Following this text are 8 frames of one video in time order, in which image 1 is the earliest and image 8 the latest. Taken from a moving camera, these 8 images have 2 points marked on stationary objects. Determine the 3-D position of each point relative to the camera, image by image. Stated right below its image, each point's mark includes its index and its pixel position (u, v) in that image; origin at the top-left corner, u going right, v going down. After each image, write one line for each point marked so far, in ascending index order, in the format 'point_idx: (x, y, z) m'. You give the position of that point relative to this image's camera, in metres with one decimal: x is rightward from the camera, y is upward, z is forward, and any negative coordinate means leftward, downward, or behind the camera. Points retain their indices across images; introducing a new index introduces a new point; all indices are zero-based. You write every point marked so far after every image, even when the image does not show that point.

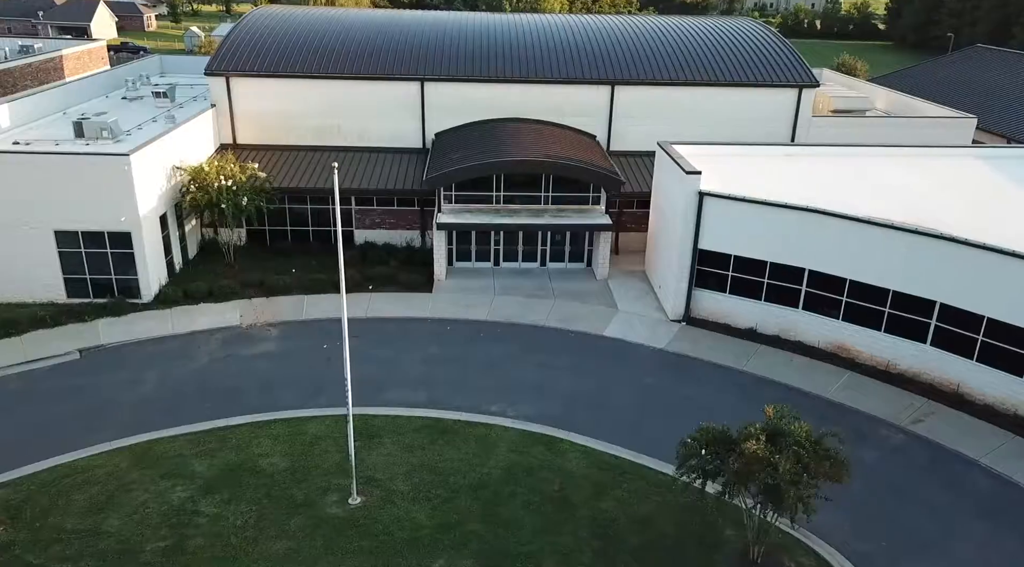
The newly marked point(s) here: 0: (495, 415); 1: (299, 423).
0: (-0.4, -3.2, +19.5) m
1: (-5.0, -3.3, +18.6) m
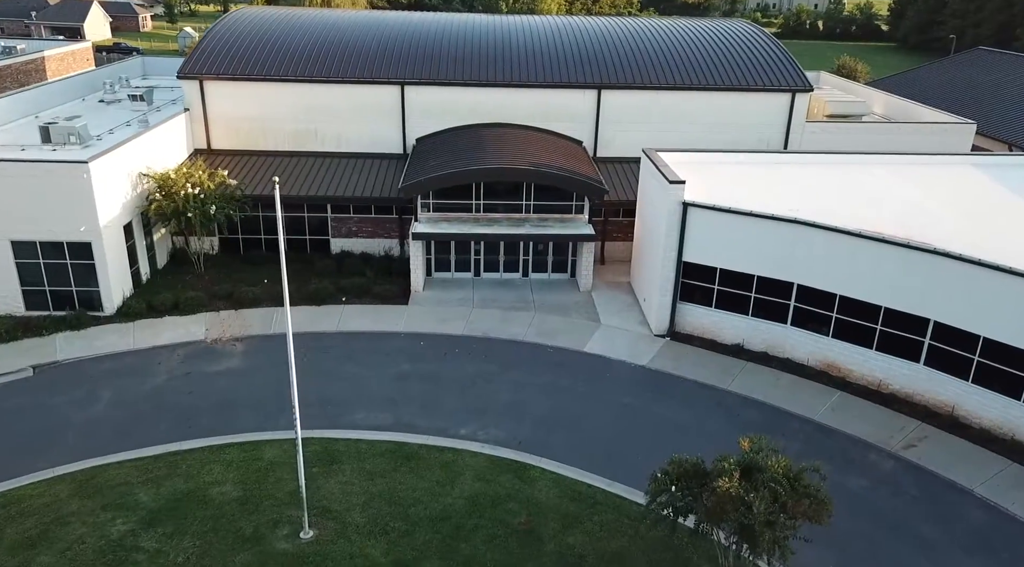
0: (-1.1, -3.6, +18.5) m
1: (-5.7, -3.7, +17.6) m
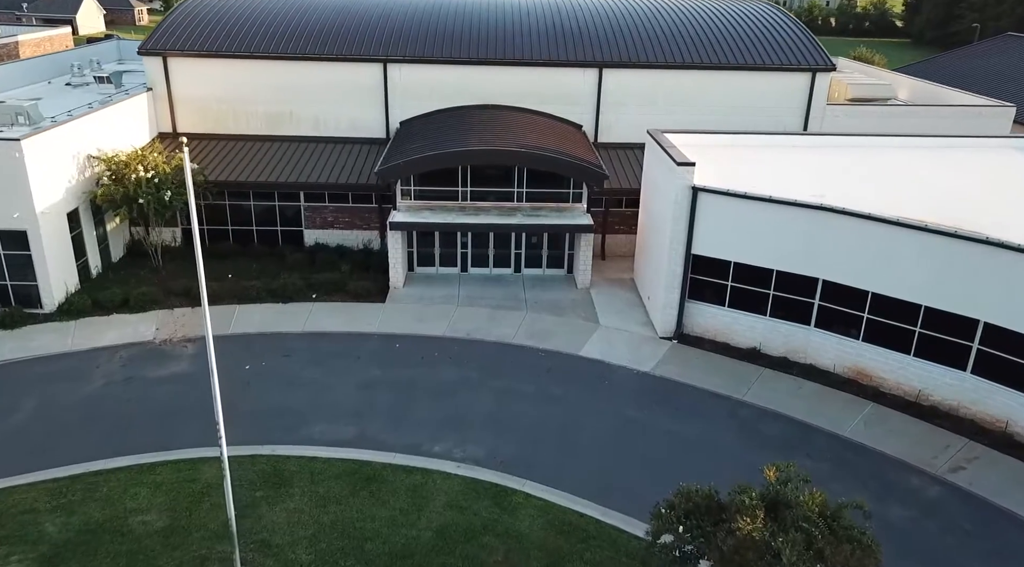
0: (-1.5, -3.5, +15.9) m
1: (-6.1, -3.5, +15.1) m
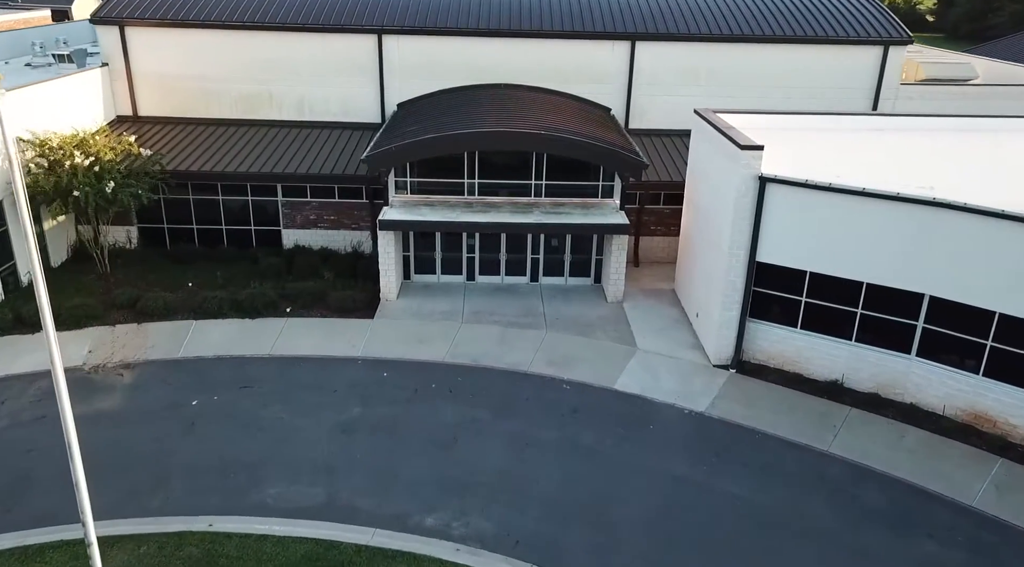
0: (-1.3, -3.8, +11.9) m
1: (-5.9, -3.8, +11.1) m
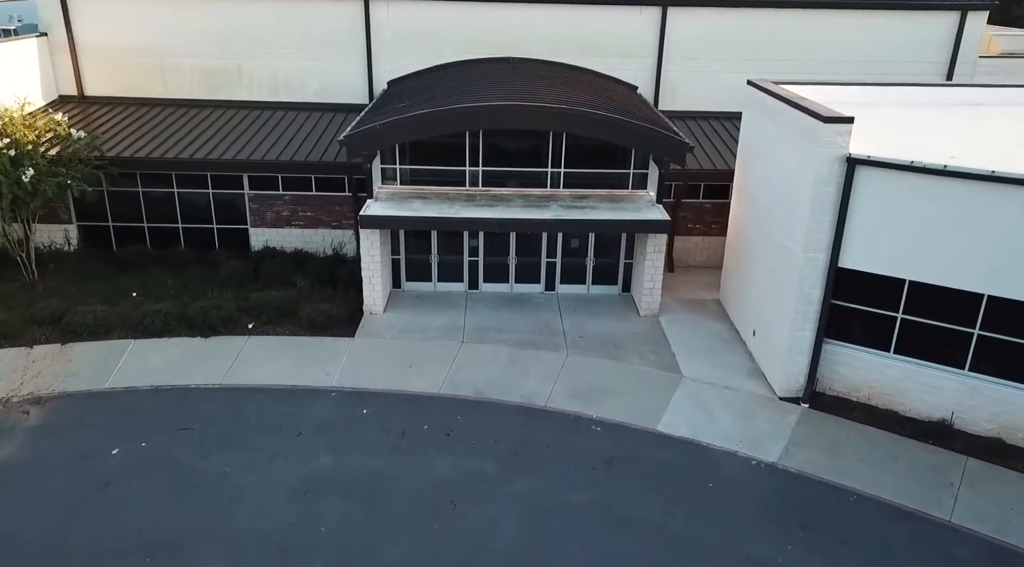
0: (-1.0, -4.0, +8.4) m
1: (-5.7, -3.9, +7.6) m
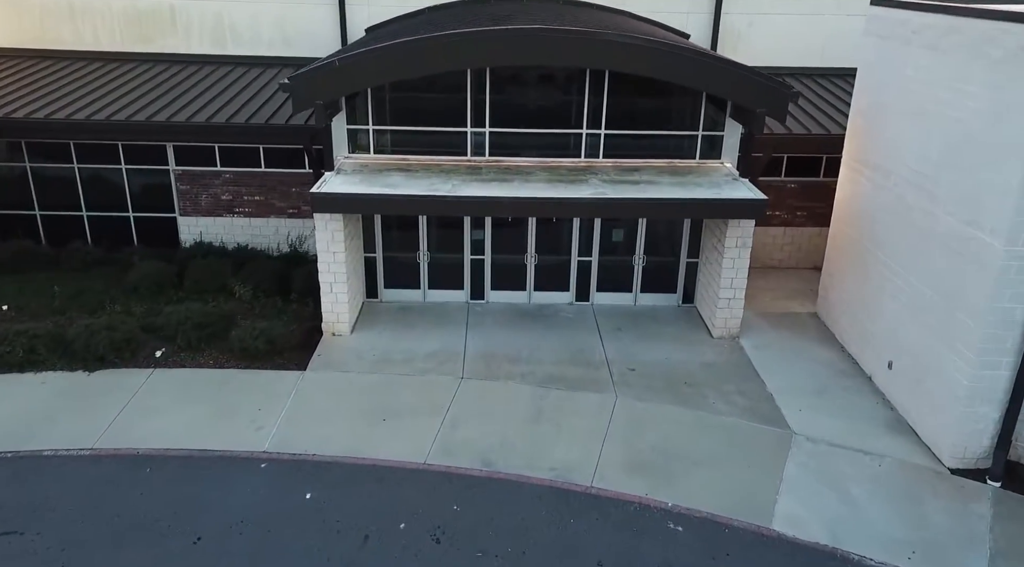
0: (-0.8, -4.1, +3.7) m
1: (-5.4, -4.1, +3.0) m
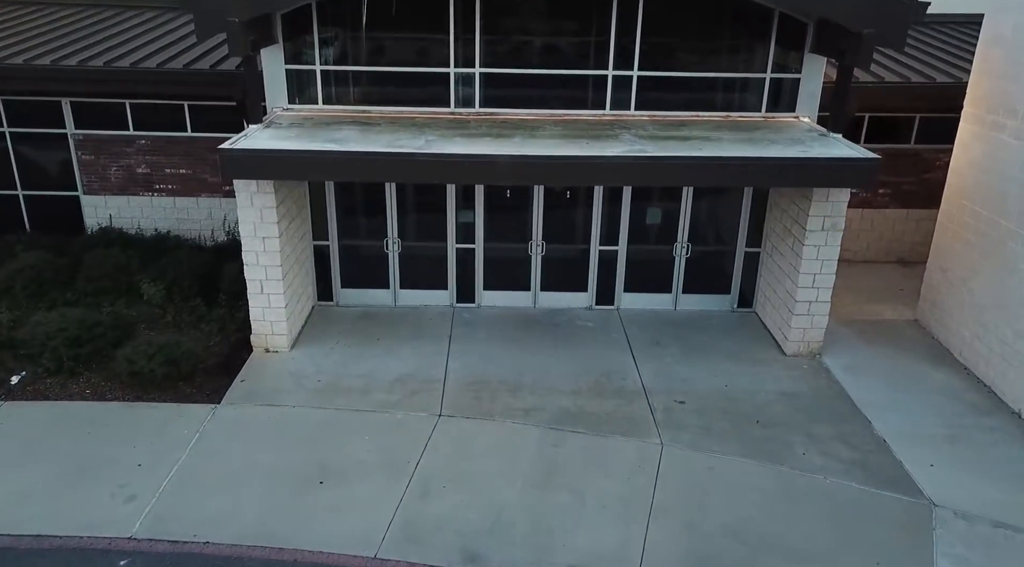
0: (-0.8, -4.0, +0.6) m
1: (-5.4, -4.0, -0.1) m
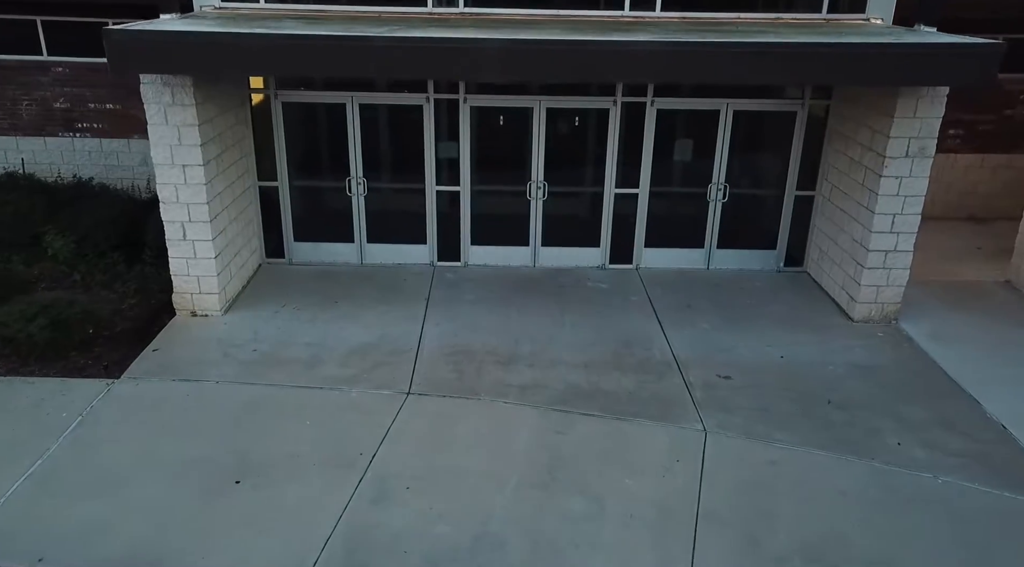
0: (-0.8, -3.6, -1.2) m
1: (-5.5, -3.6, -1.9) m
